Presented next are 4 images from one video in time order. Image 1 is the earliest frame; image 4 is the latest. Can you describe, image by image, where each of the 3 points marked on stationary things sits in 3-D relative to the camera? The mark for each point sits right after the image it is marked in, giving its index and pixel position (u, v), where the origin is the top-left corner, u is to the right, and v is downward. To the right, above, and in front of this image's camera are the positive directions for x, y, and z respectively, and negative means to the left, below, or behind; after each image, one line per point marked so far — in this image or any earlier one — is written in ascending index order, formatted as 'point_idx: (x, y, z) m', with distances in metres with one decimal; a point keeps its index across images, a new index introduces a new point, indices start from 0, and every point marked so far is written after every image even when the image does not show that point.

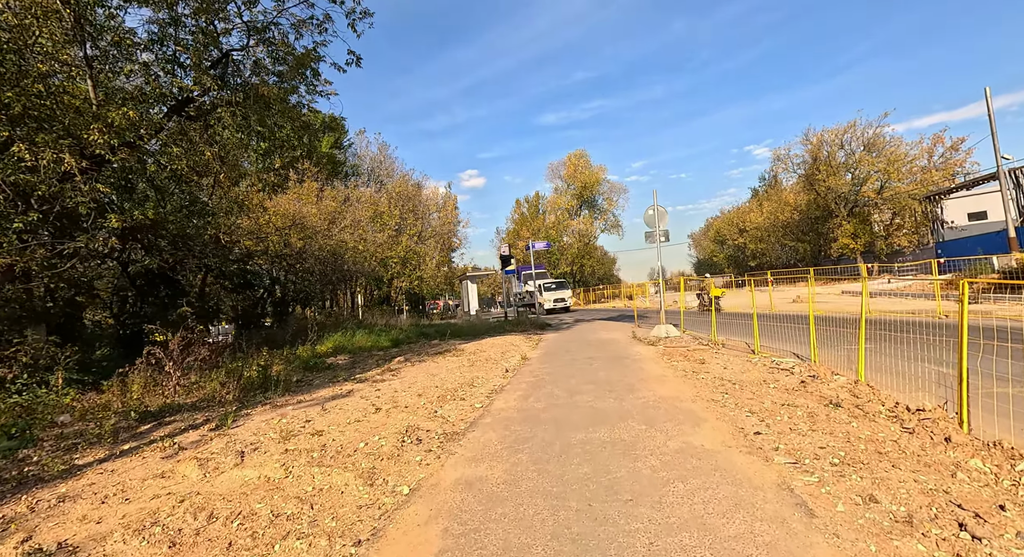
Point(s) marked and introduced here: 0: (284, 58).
0: (-4.8, +4.6, +11.4) m
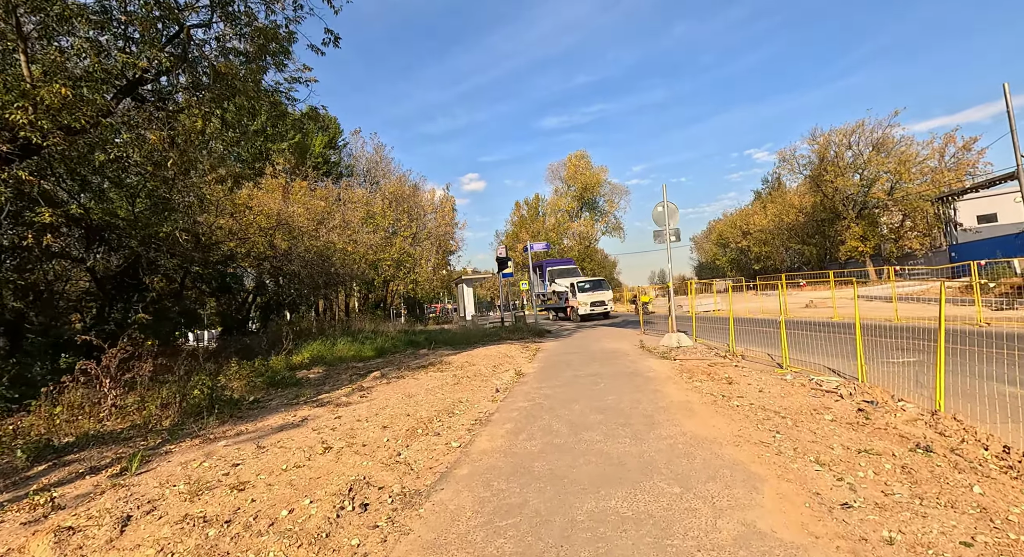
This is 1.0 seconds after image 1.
0: (-4.9, +4.5, +10.2) m
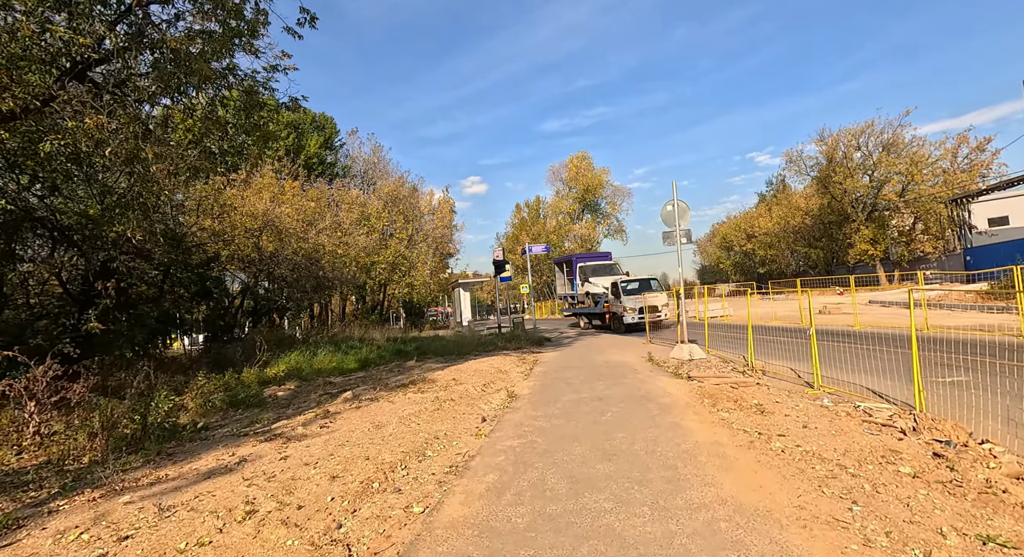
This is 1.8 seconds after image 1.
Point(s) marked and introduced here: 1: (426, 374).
0: (-5.0, +4.5, +9.2) m
1: (-1.4, -1.5, +8.8) m
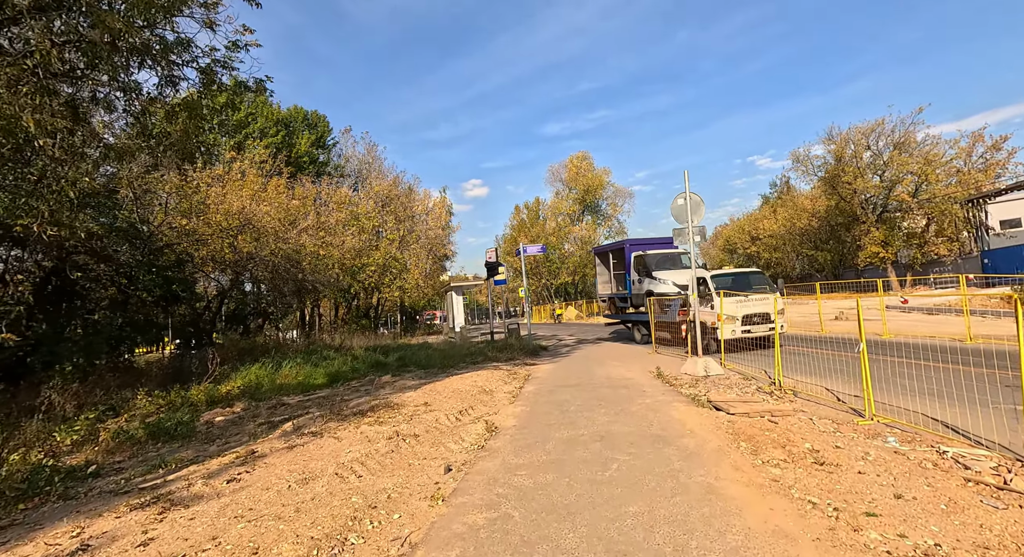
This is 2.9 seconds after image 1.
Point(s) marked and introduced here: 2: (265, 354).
0: (-5.2, +4.4, +7.9) m
1: (-1.6, -1.6, +7.4) m
2: (-6.1, -1.8, +13.3) m
